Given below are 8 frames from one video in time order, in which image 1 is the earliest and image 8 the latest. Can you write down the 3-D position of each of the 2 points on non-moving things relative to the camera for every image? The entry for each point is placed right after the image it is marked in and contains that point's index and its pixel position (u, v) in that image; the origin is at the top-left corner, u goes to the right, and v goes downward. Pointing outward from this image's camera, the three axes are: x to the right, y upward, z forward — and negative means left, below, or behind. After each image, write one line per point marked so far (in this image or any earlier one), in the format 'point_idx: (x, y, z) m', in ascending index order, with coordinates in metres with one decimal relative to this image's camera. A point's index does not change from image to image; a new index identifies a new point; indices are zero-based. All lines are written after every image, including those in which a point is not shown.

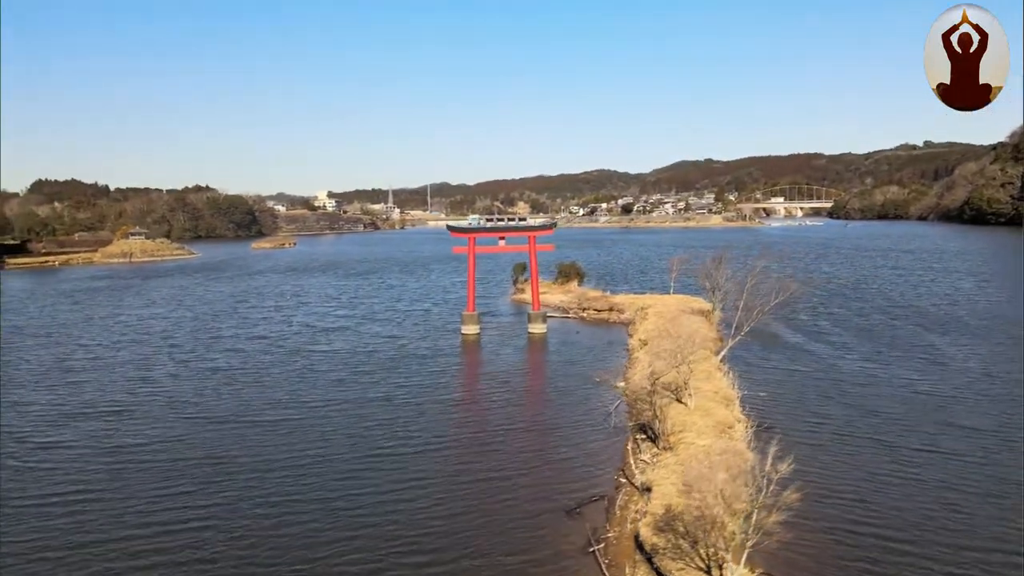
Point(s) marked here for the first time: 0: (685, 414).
0: (+1.8, -1.3, +7.9) m
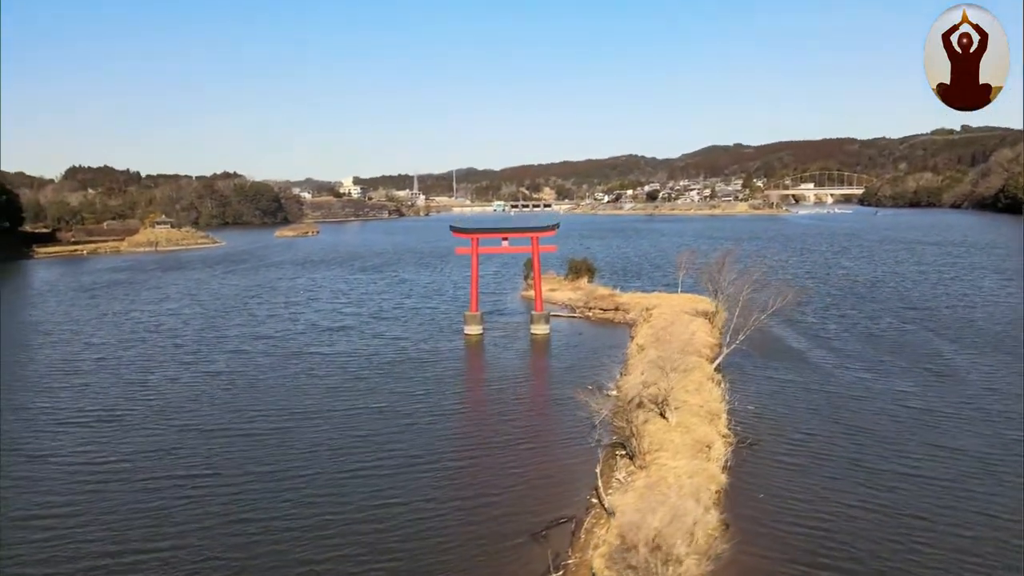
0: (+1.6, -1.5, +7.9) m
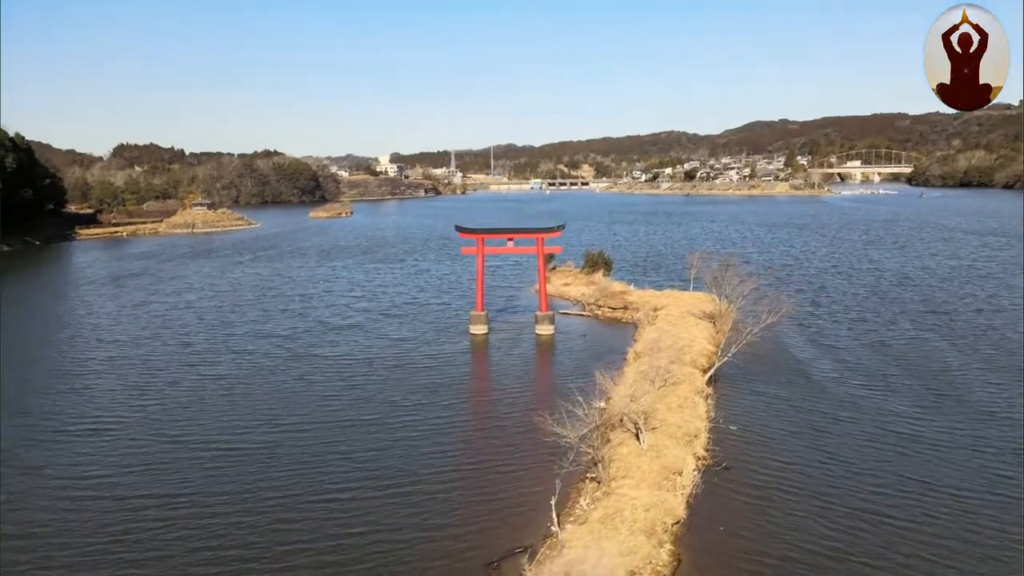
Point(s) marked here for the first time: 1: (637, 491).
0: (+1.3, -1.7, +8.0) m
1: (+1.1, -1.9, +7.2) m
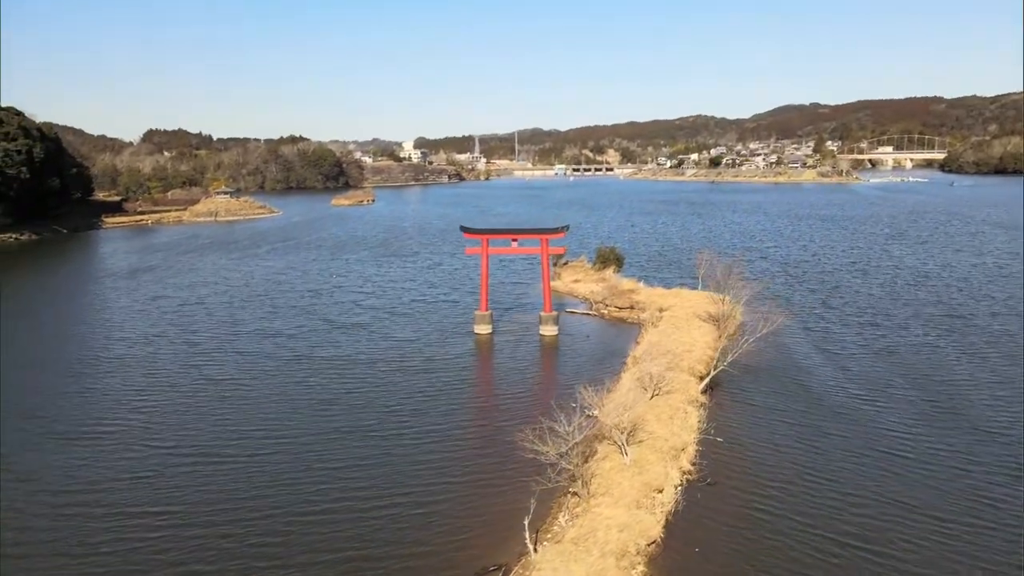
0: (+1.1, -1.9, +8.0) m
1: (+0.9, -2.1, +7.2) m
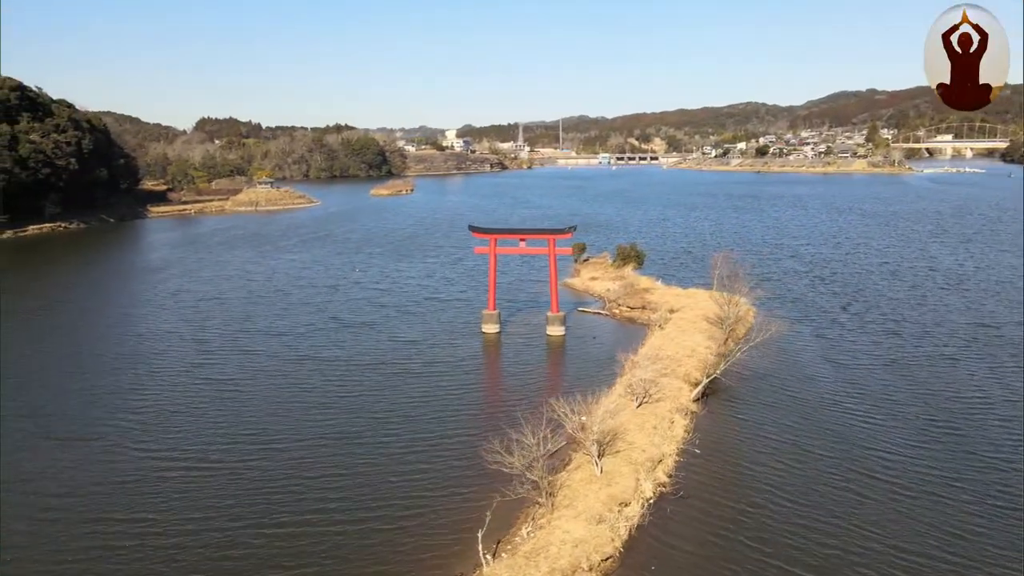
0: (+0.8, -2.0, +8.0) m
1: (+0.6, -2.2, +7.2) m
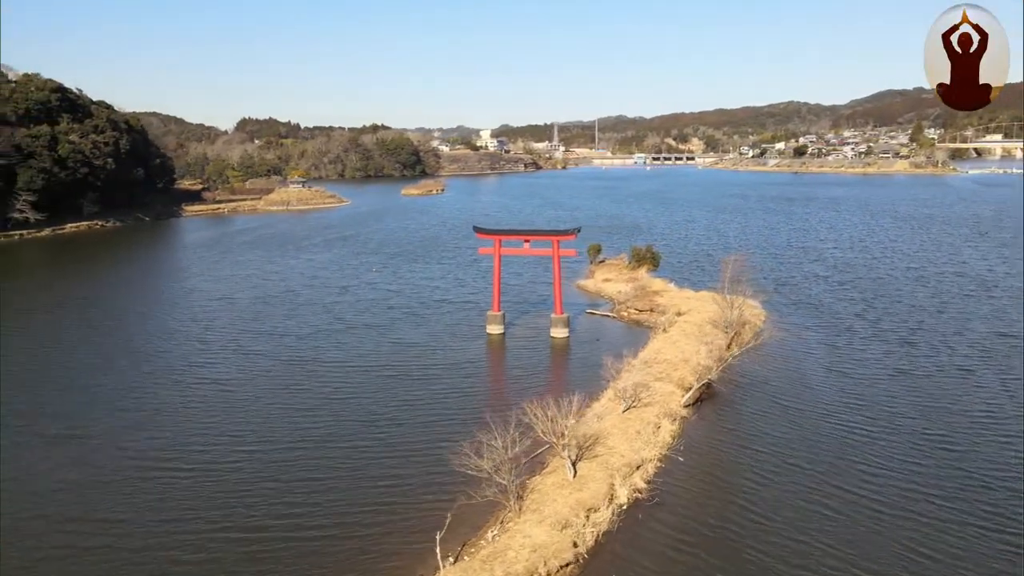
0: (+0.5, -2.0, +8.0) m
1: (+0.2, -2.2, +7.2) m
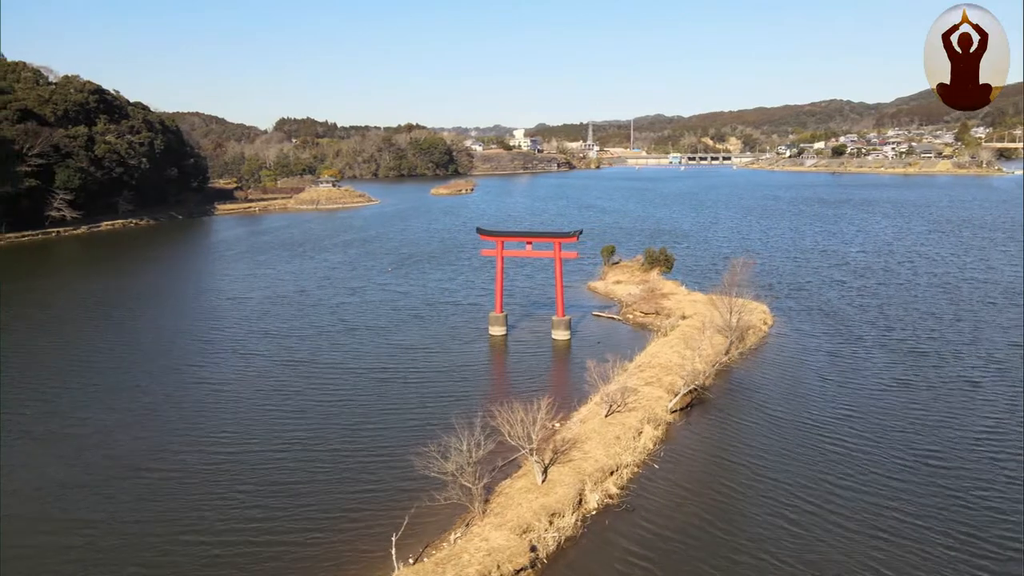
0: (+0.1, -2.1, +8.0) m
1: (-0.2, -2.3, +7.2) m
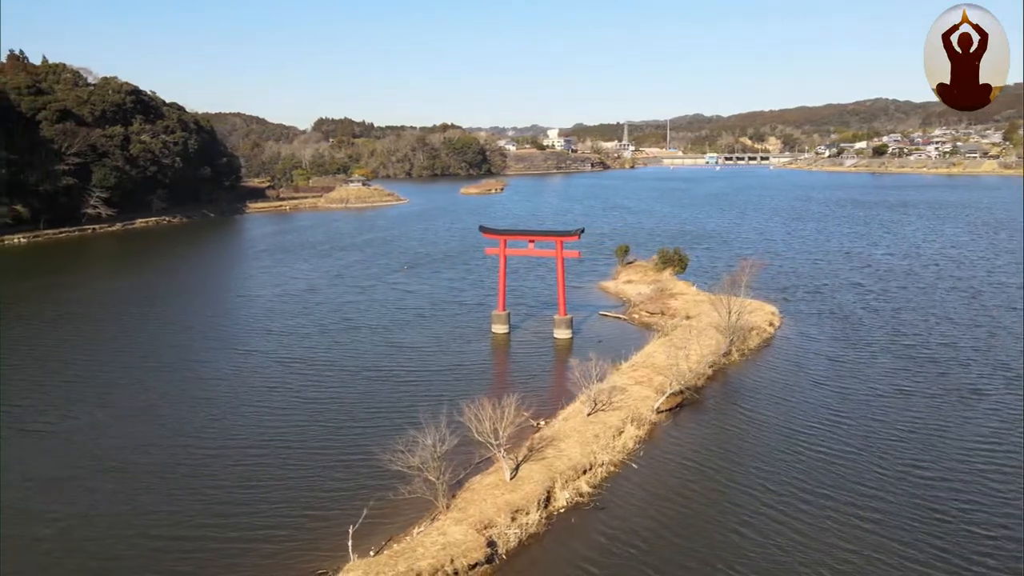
0: (-0.2, -2.1, +8.0) m
1: (-0.5, -2.2, +7.2) m
